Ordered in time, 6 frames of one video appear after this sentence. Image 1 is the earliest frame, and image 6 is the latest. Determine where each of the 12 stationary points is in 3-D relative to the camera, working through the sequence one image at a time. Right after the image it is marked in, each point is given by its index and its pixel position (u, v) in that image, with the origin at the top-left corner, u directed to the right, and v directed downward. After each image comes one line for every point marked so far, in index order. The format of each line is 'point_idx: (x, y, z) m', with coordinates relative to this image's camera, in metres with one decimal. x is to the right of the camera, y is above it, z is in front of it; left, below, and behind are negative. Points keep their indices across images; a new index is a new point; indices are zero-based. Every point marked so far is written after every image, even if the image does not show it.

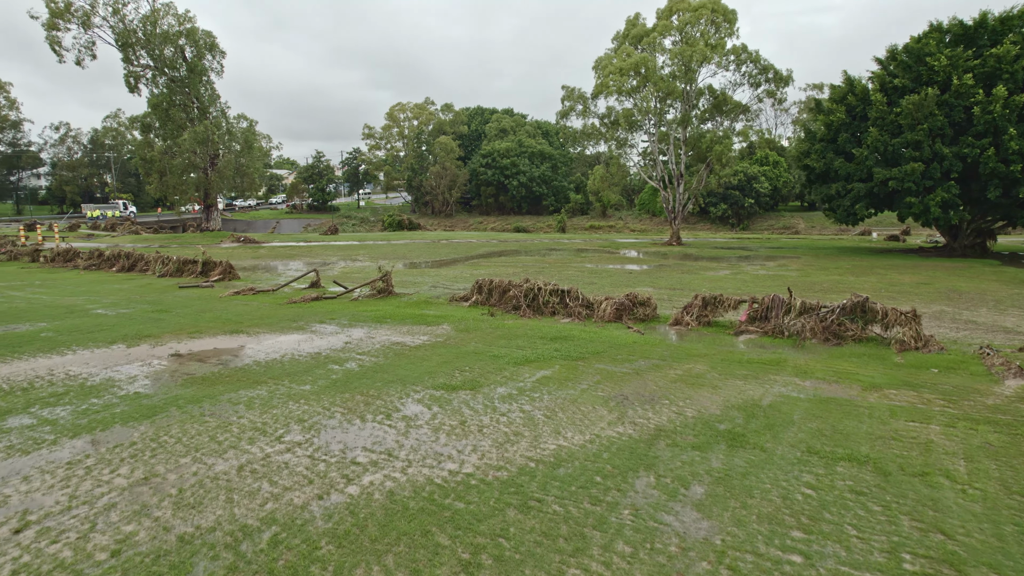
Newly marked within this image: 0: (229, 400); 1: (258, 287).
0: (-2.3, -0.9, +5.8) m
1: (-4.7, 0.0, +13.1) m
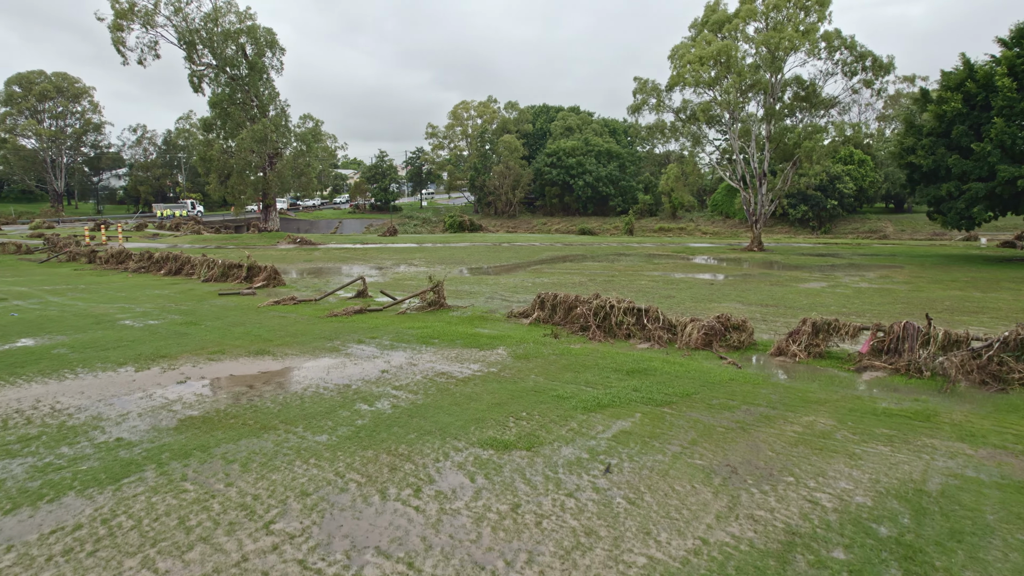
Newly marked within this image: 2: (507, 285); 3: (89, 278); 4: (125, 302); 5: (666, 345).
0: (-1.9, -1.1, +4.6) m
1: (-3.6, -0.1, +12.1) m
2: (-0.1, +0.1, +13.5) m
3: (-9.2, +0.2, +15.4) m
4: (-6.4, -0.2, +11.7) m
5: (+1.7, -0.6, +7.9) m
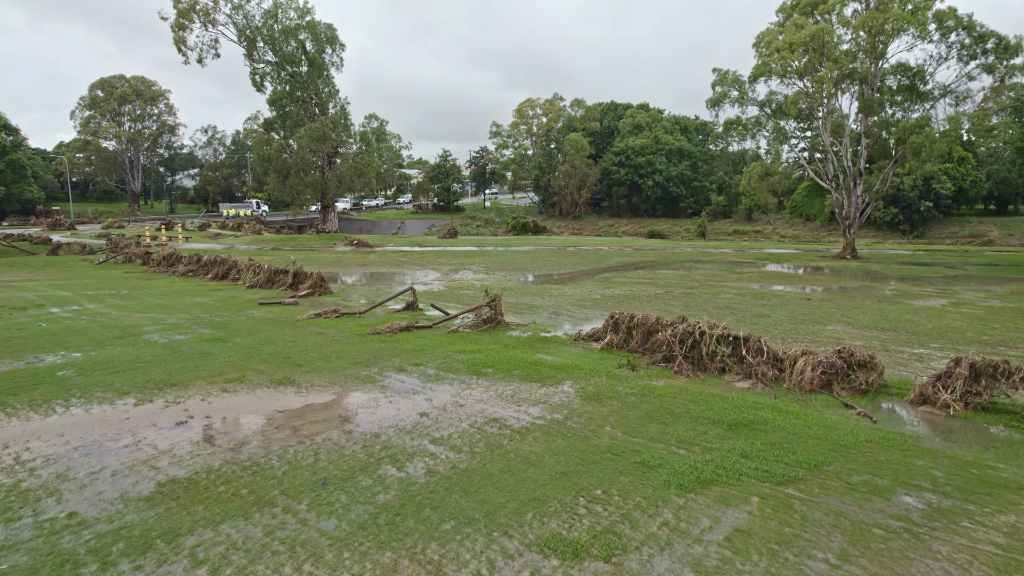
0: (-1.5, -1.3, +3.4) m
1: (-2.6, -0.3, +11.0) m
2: (+1.0, -0.2, +12.1) m
3: (-7.9, +0.1, +14.8) m
4: (-5.4, -0.4, +10.8) m
5: (+2.3, -0.9, +6.3) m
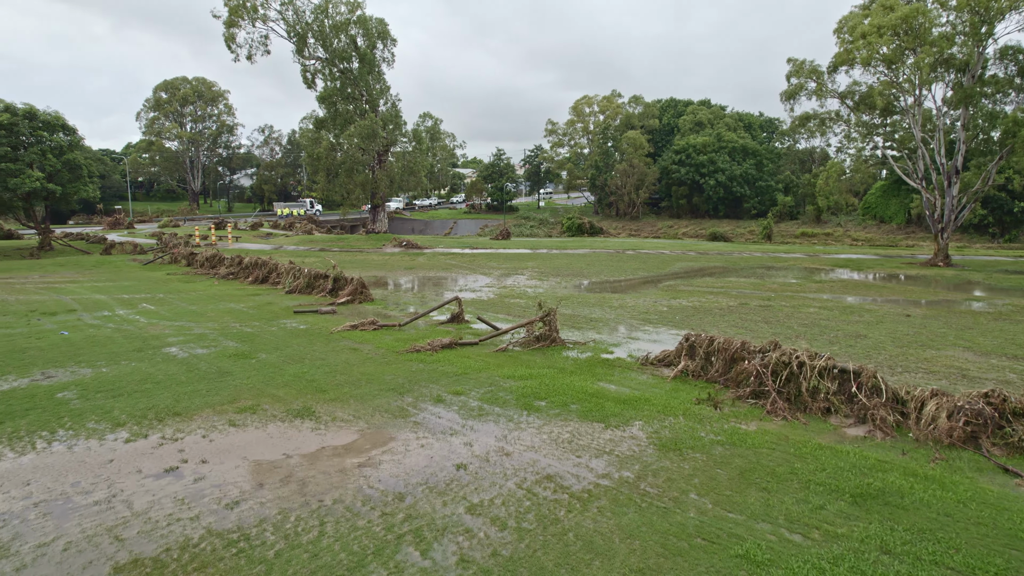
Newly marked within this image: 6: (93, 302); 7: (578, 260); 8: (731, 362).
0: (-1.3, -1.4, +2.4) m
1: (-1.8, -0.4, +10.0) m
2: (+1.9, -0.3, +10.8) m
3: (-6.8, +0.1, +14.3) m
4: (-4.6, -0.4, +10.1) m
5: (+2.7, -1.0, +5.0) m
6: (-7.0, -0.2, +11.8) m
7: (+1.7, +0.7, +18.3) m
8: (+2.0, -0.7, +6.4) m
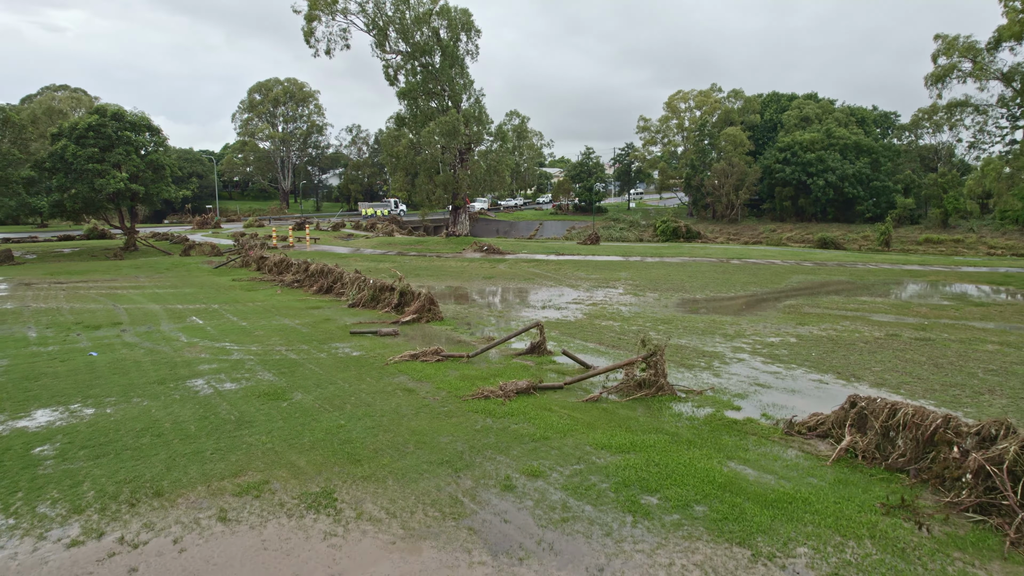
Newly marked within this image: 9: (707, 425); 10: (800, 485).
0: (-1.2, -1.7, +0.9) m
1: (-0.7, -0.7, +8.5) m
2: (+3.1, -0.6, +8.8) m
3: (-5.1, -0.1, +13.3) m
4: (-3.5, -0.6, +8.9) m
5: (+3.2, -1.4, +3.0) m
6: (-5.7, -0.4, +10.9) m
7: (+3.8, +0.4, +16.3) m
8: (+2.6, -1.0, +4.4) m
9: (+1.5, -1.1, +5.5) m
10: (+1.8, -1.2, +4.4) m
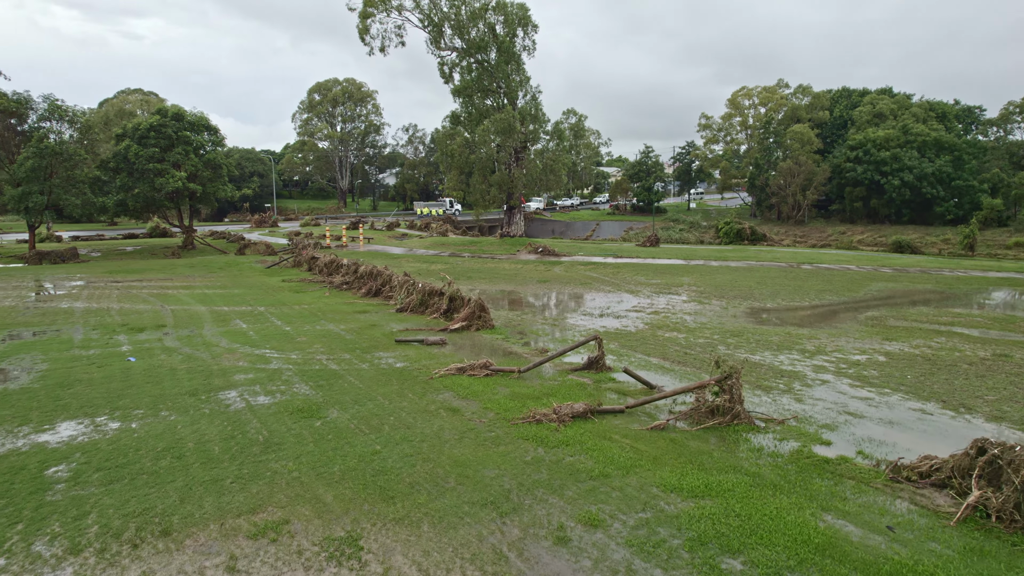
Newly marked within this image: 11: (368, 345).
0: (-1.2, -1.7, +0.3) m
1: (-0.1, -0.8, +7.9) m
2: (+3.7, -0.8, +7.9) m
3: (-4.1, -0.1, +13.0) m
4: (-2.9, -0.7, +8.5) m
5: (+3.3, -1.5, +2.1) m
6: (-4.8, -0.4, +10.6) m
7: (+5.0, +0.3, +15.3) m
8: (+2.9, -1.1, +3.5) m
9: (+1.9, -1.2, +4.8) m
10: (+2.1, -1.3, +3.6) m
11: (-1.8, -0.7, +8.6) m
